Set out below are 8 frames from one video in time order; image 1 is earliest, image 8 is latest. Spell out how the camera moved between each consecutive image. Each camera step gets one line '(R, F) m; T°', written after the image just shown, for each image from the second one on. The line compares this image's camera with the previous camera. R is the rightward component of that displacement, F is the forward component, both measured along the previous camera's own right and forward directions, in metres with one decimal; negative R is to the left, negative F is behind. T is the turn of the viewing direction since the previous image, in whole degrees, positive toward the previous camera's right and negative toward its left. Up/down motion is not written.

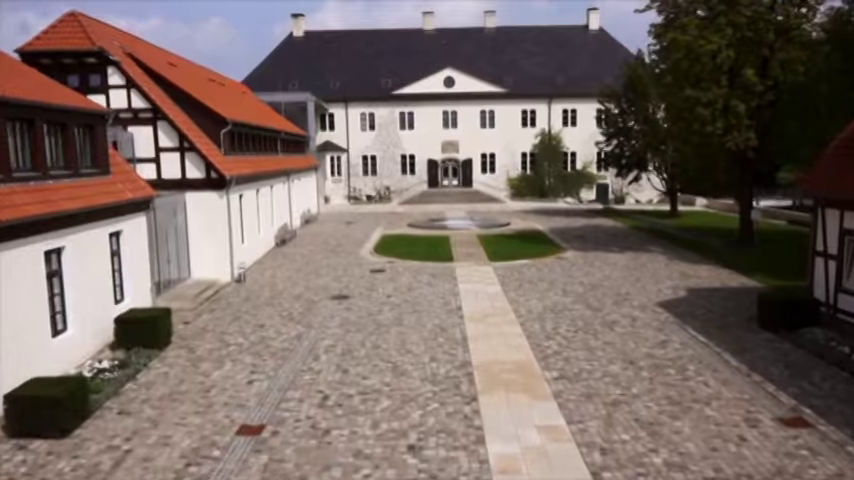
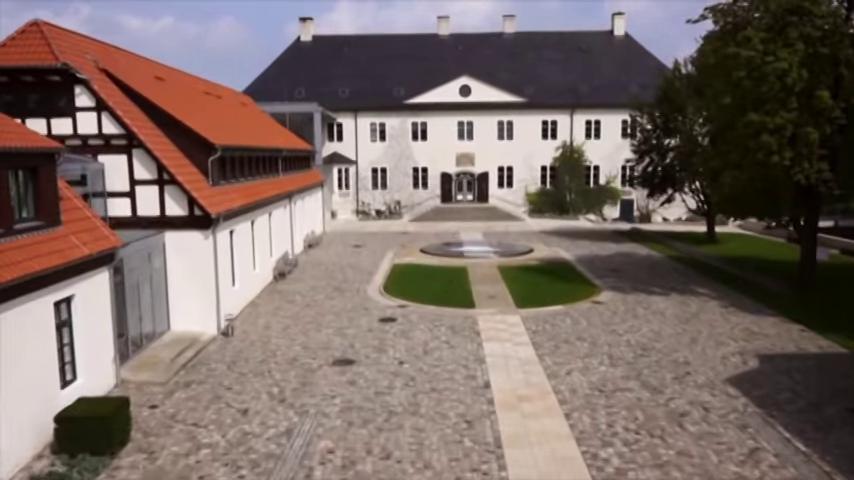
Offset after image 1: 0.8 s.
(-0.2, +2.9) m; -1°
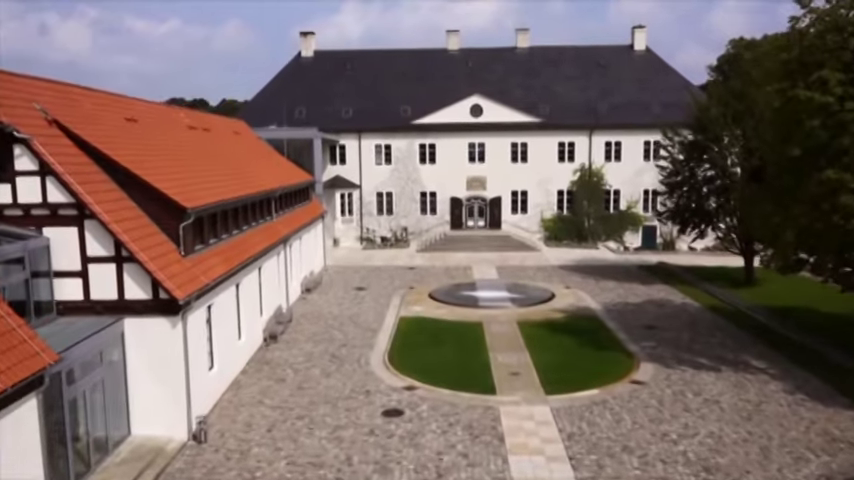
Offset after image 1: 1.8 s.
(-0.1, +3.0) m; -1°
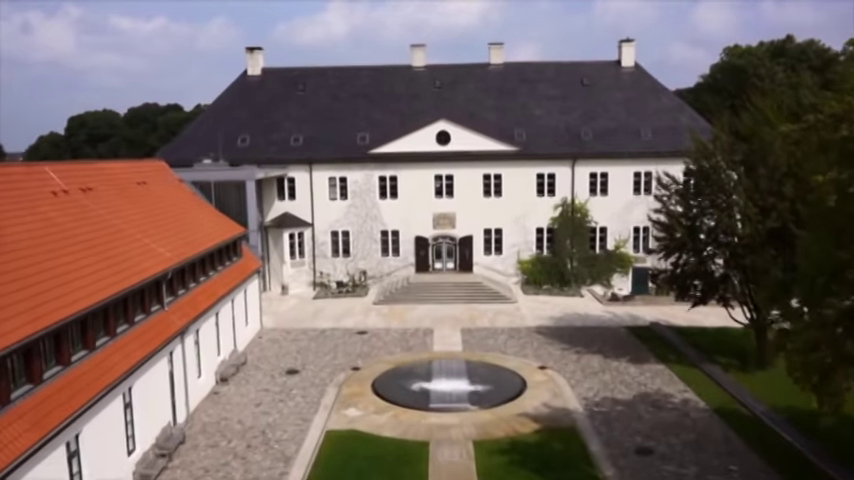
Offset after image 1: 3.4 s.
(+1.6, +5.4) m; +1°
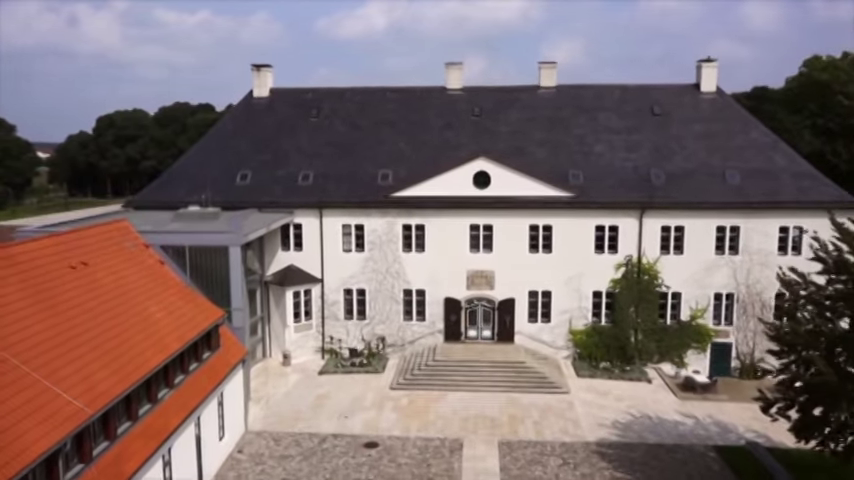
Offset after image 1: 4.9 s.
(+0.1, +6.9) m; -3°
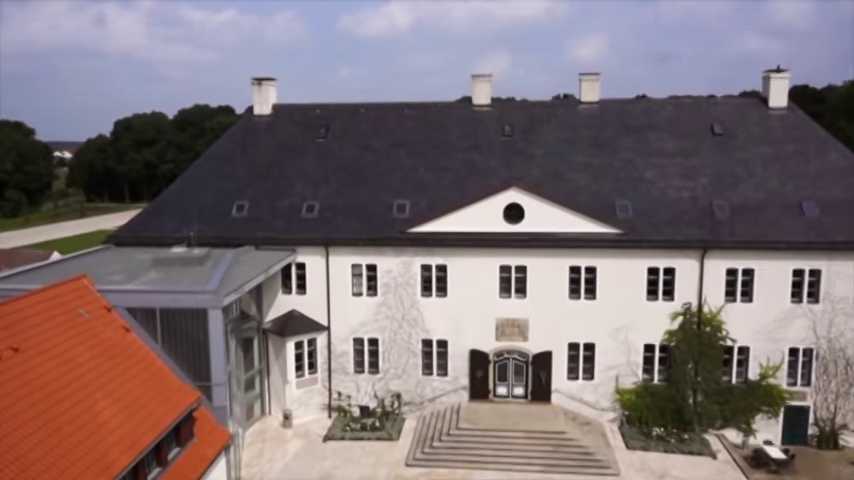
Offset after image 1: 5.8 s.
(0.0, +4.5) m; -2°
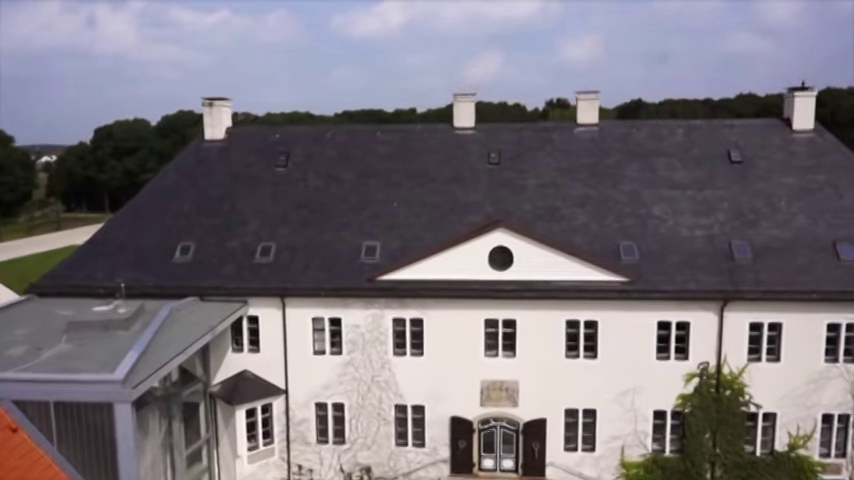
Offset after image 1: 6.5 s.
(+0.7, +4.0) m; 0°
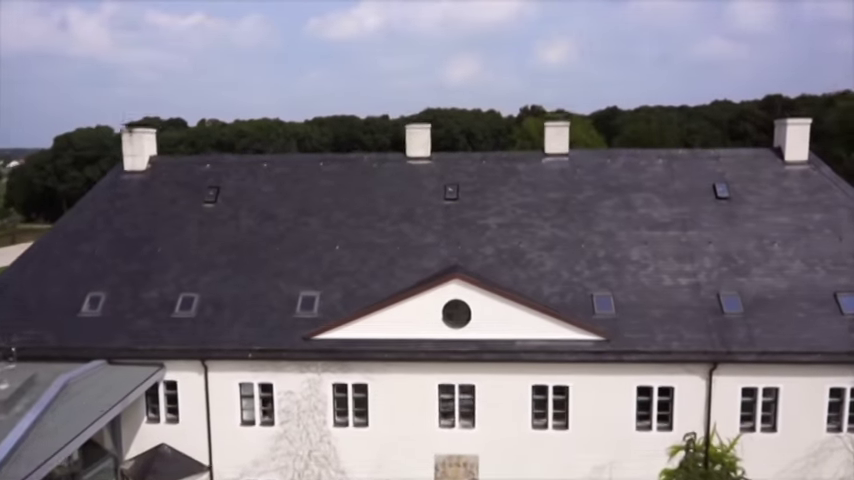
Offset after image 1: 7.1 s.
(+1.0, +3.2) m; +2°
